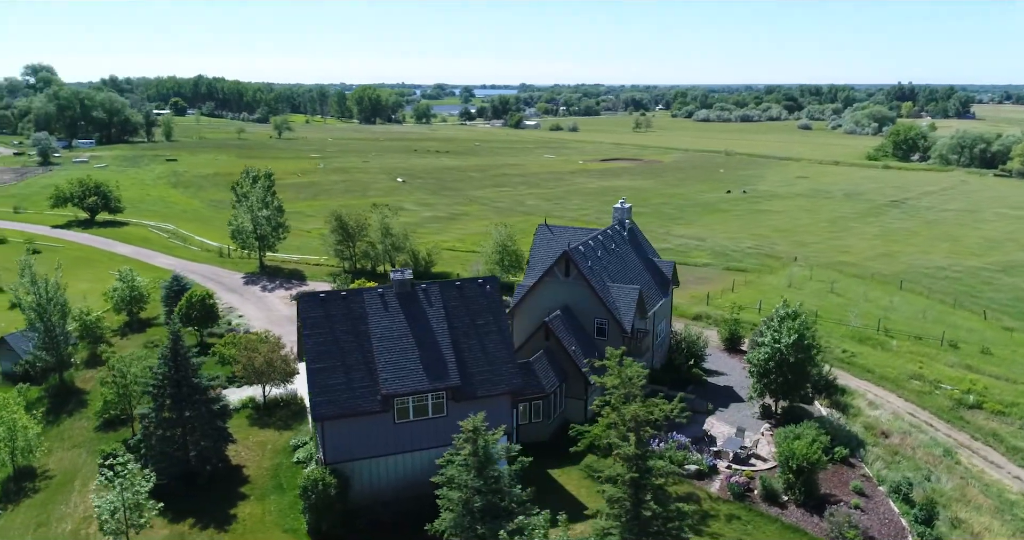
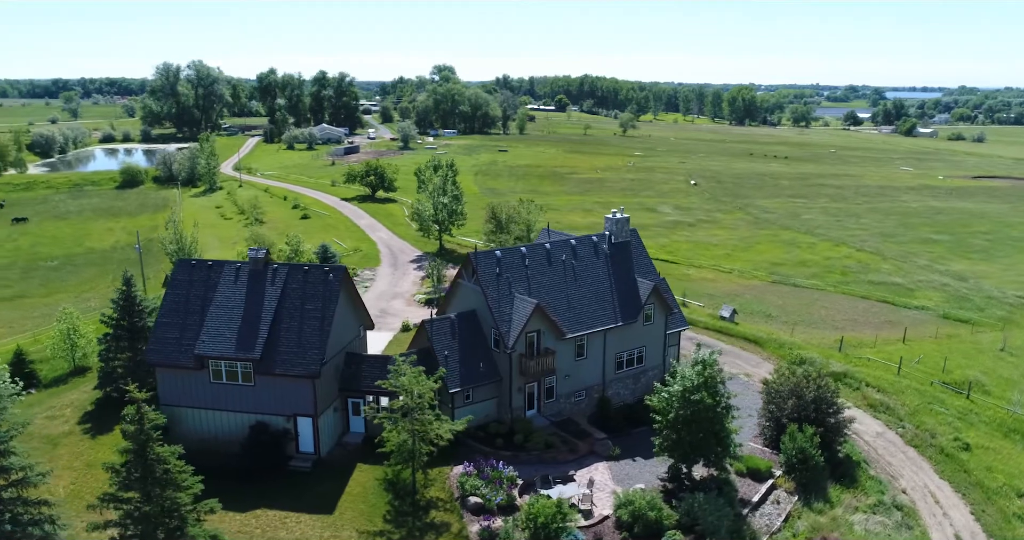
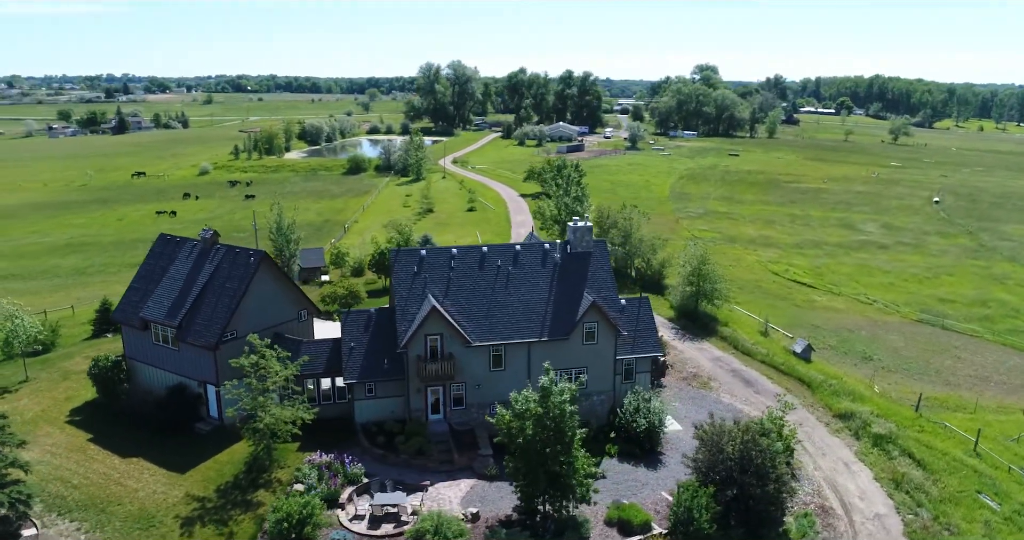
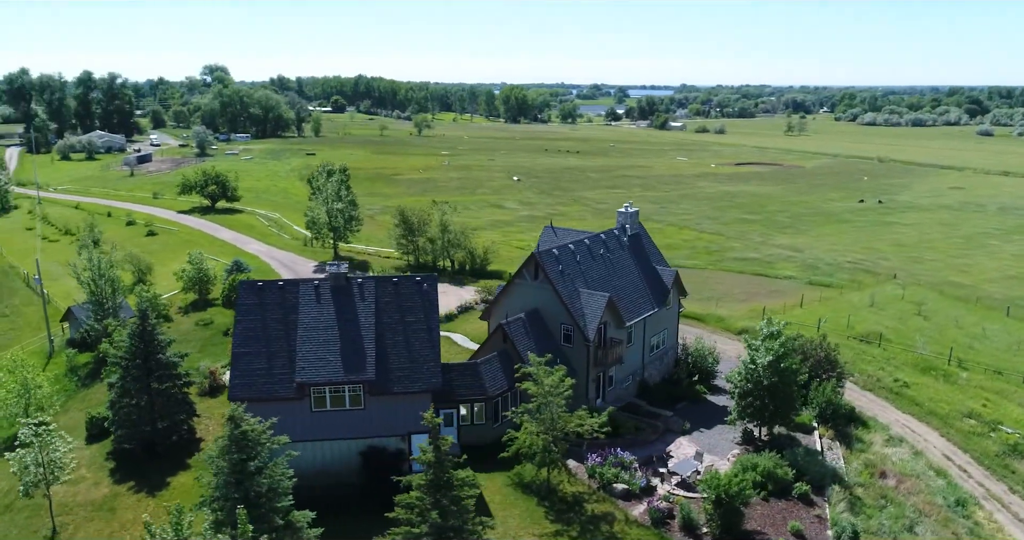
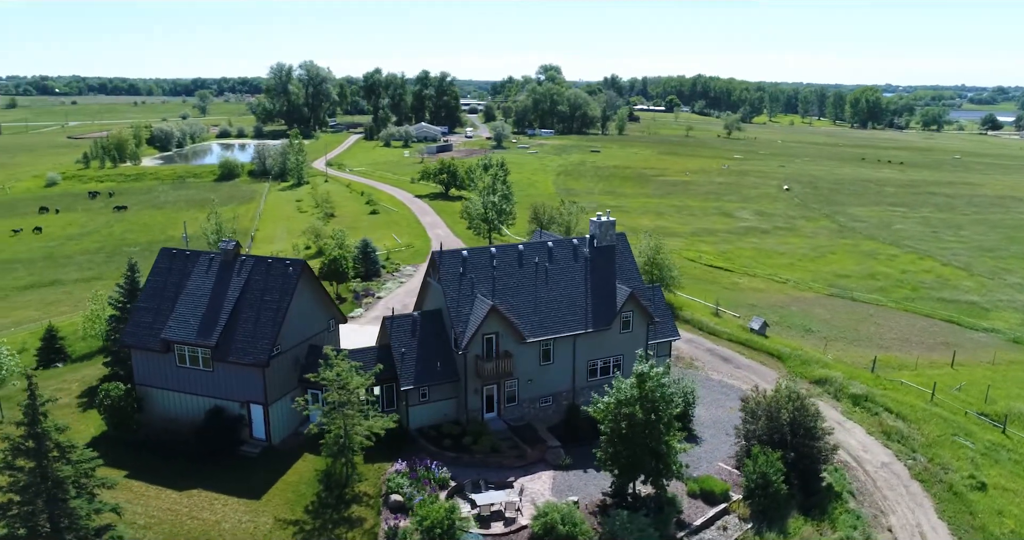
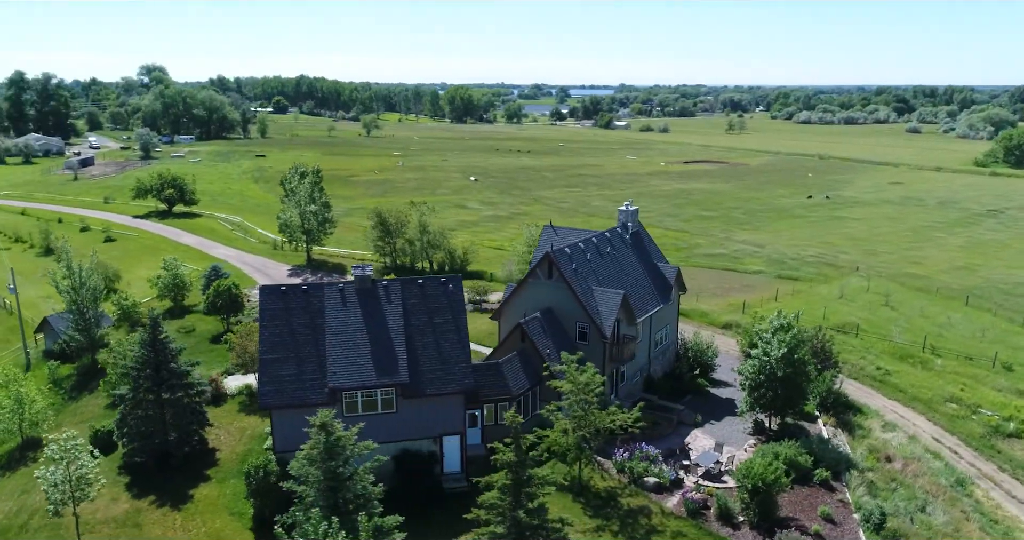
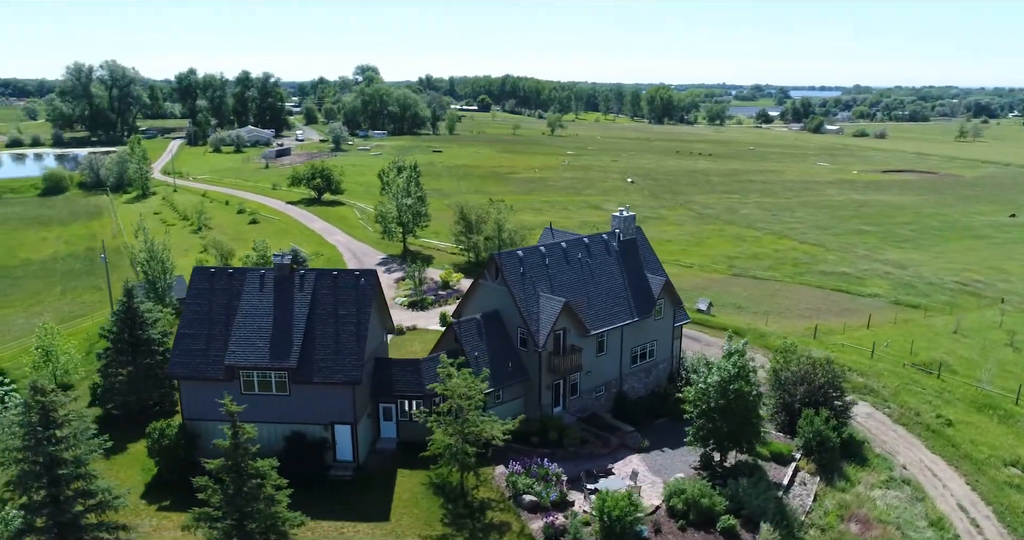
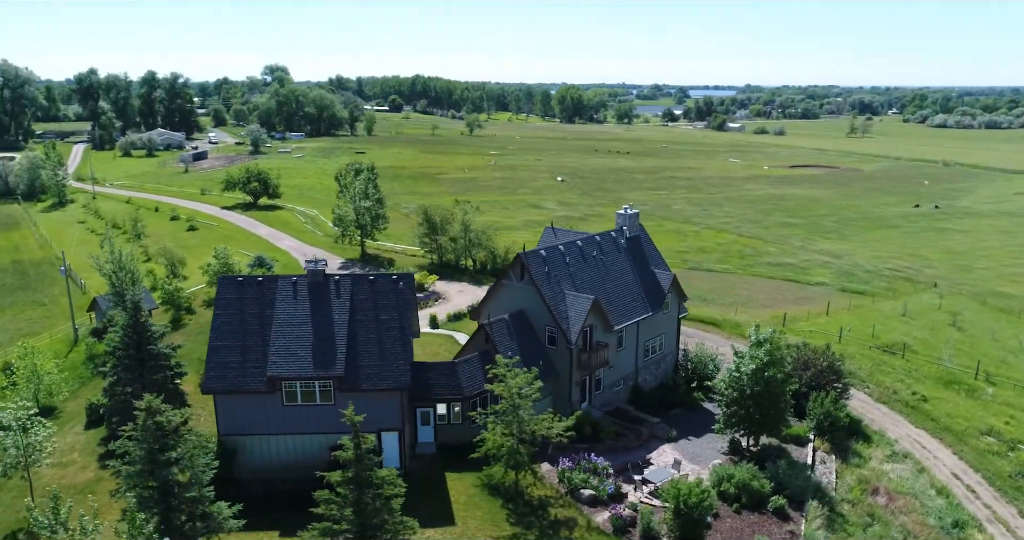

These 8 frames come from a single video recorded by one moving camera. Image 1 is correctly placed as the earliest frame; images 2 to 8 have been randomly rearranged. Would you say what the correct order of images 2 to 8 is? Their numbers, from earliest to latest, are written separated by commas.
6, 4, 8, 7, 2, 5, 3
